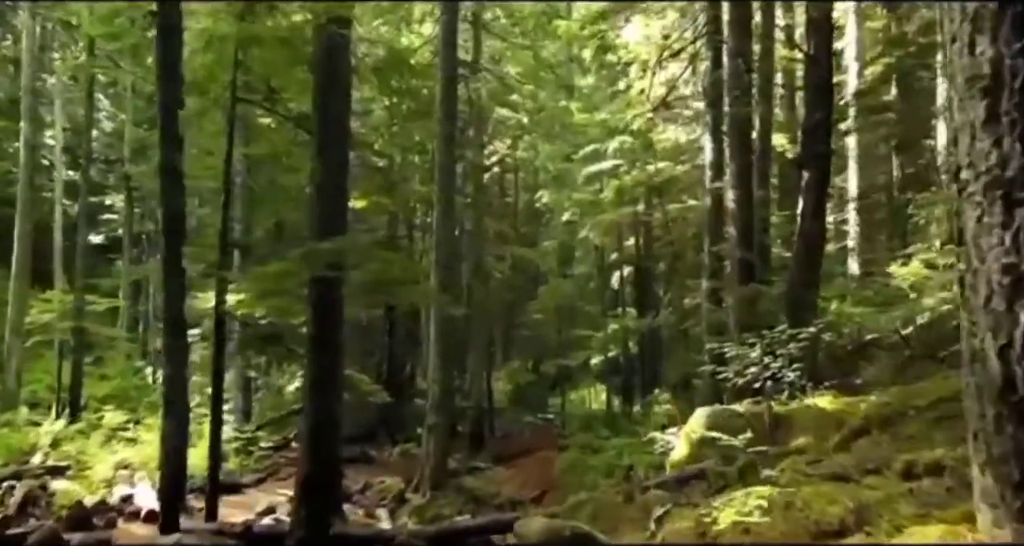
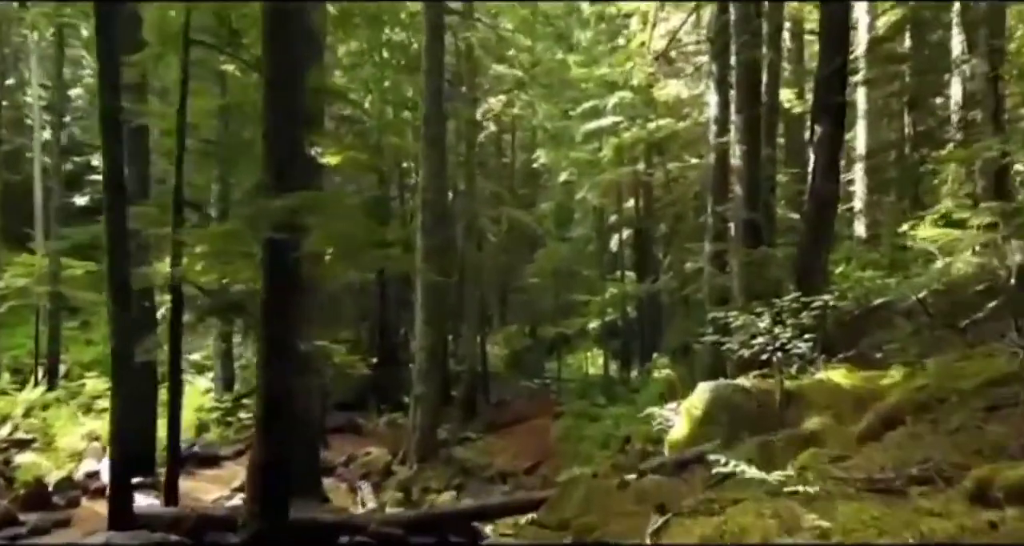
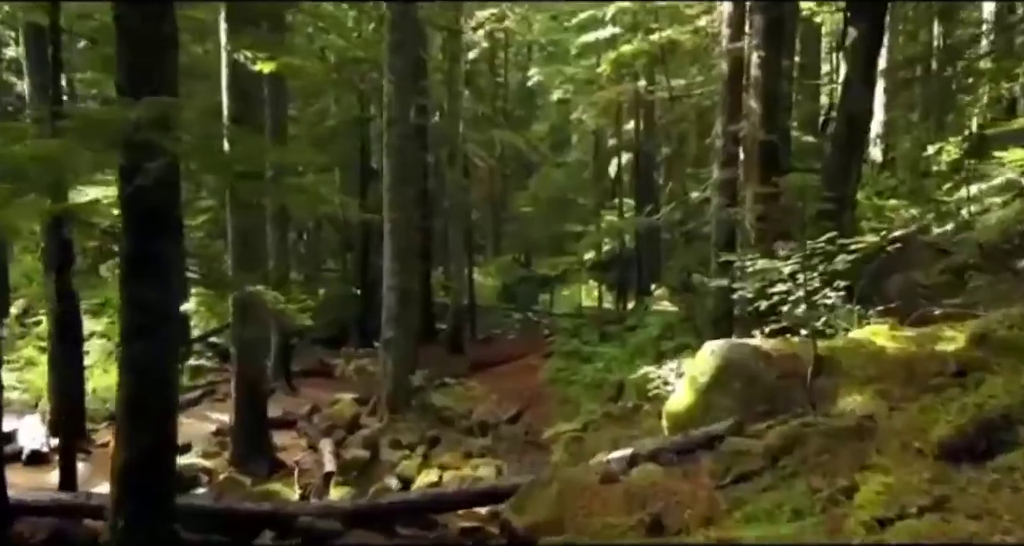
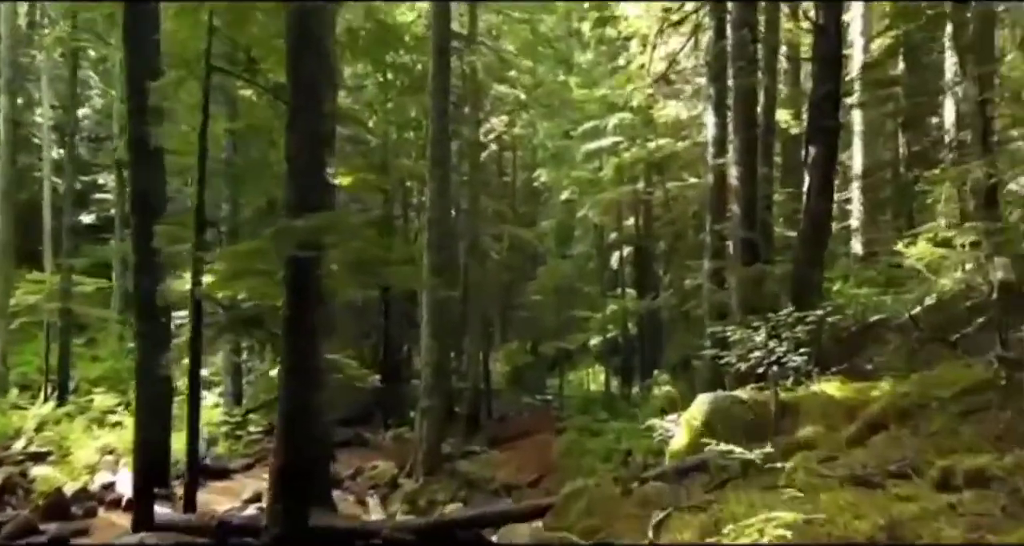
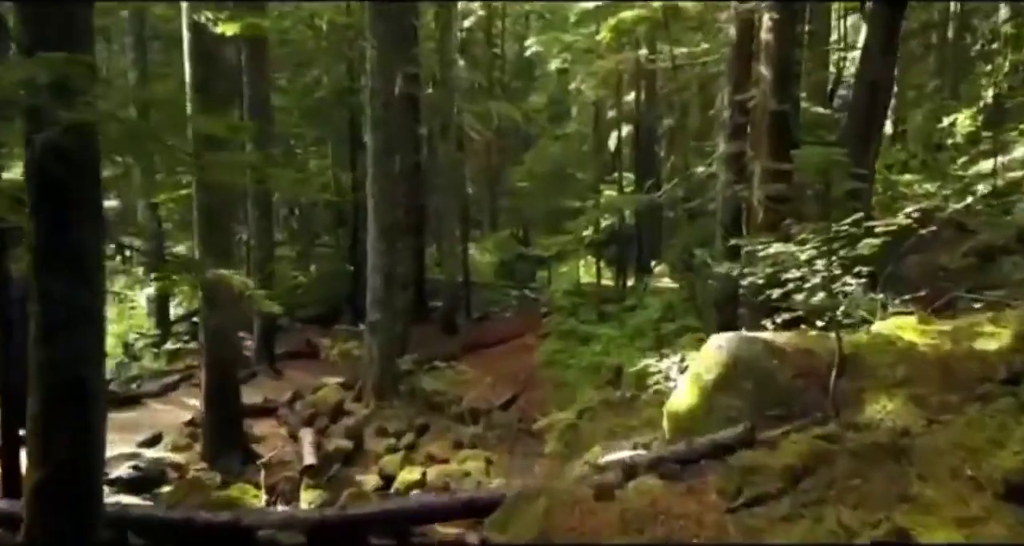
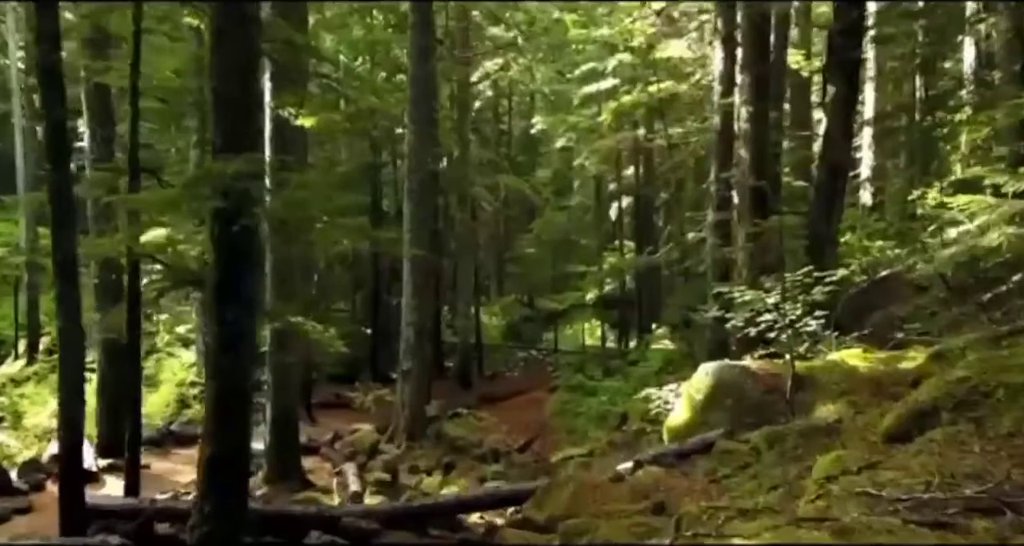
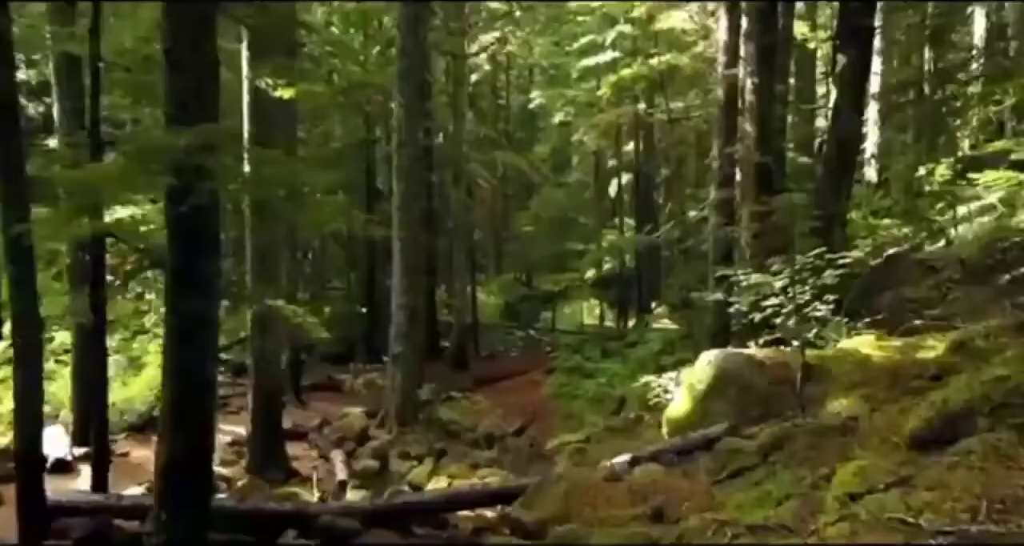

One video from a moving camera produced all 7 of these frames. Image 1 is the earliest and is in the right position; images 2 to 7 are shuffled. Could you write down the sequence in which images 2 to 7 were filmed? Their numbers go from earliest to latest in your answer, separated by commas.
4, 2, 6, 7, 3, 5
